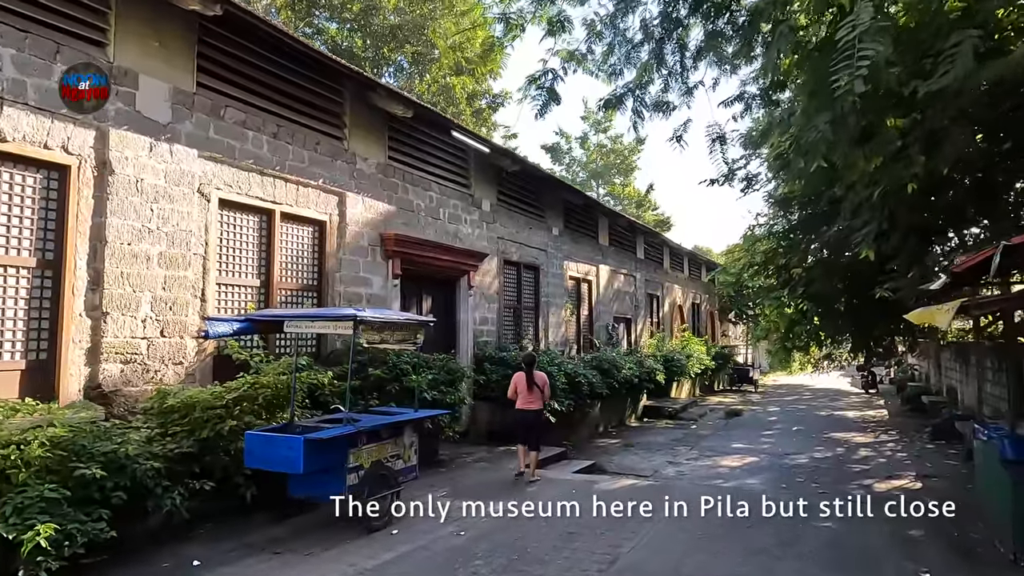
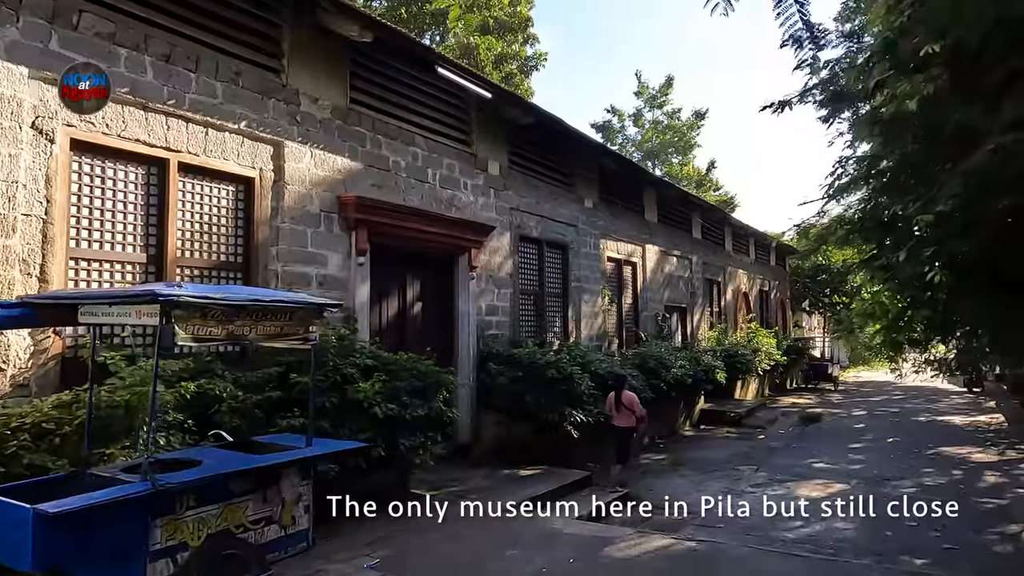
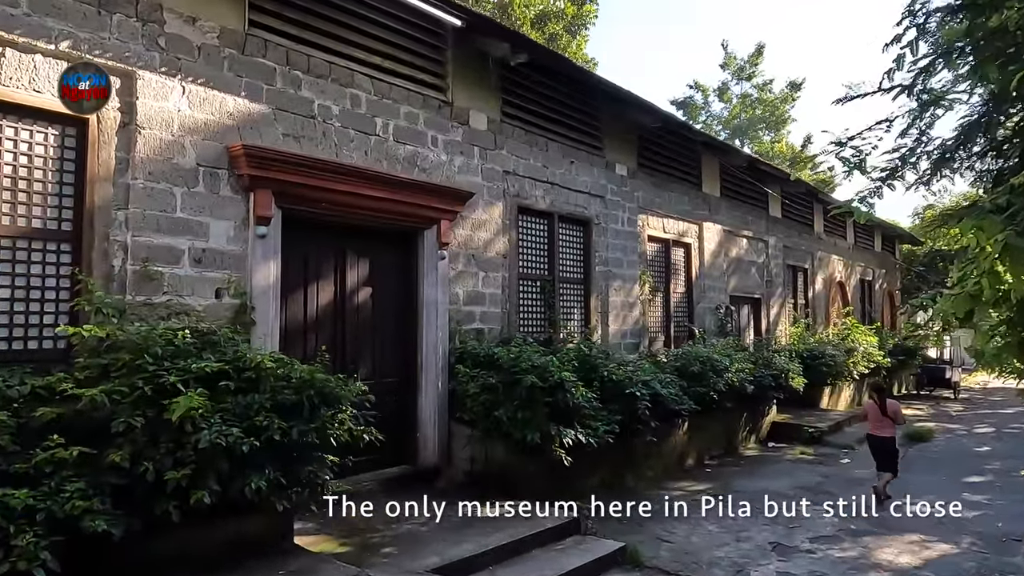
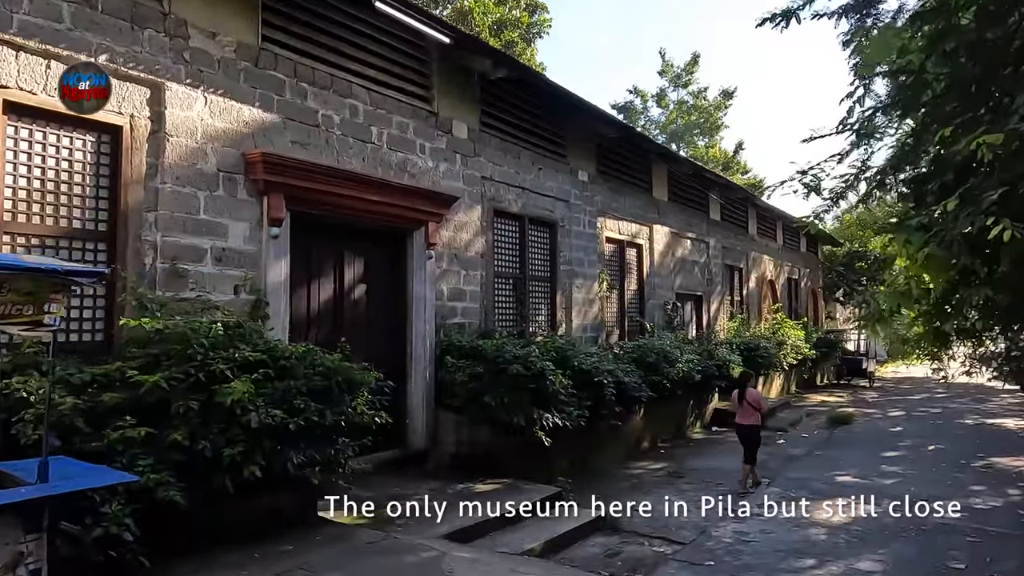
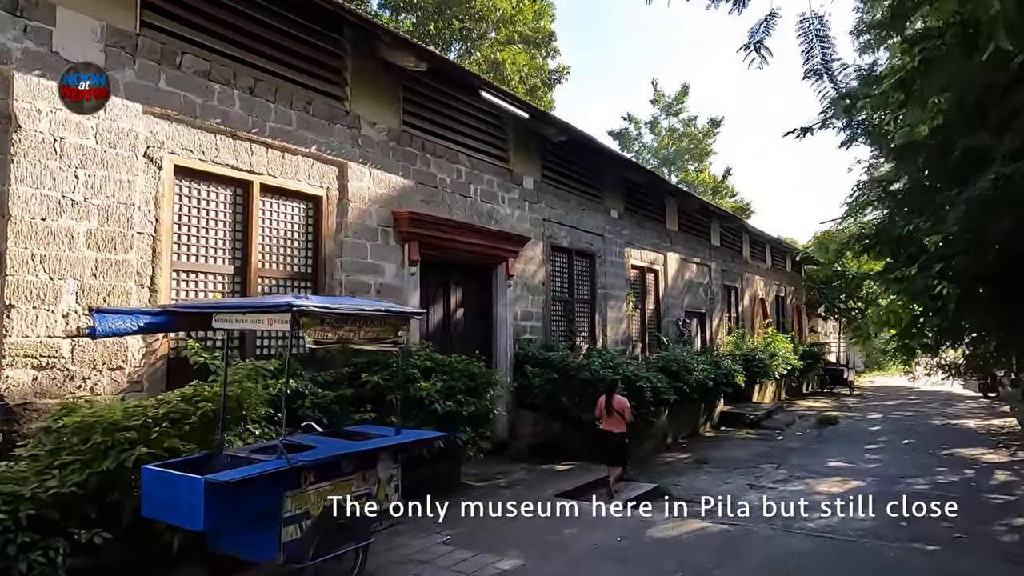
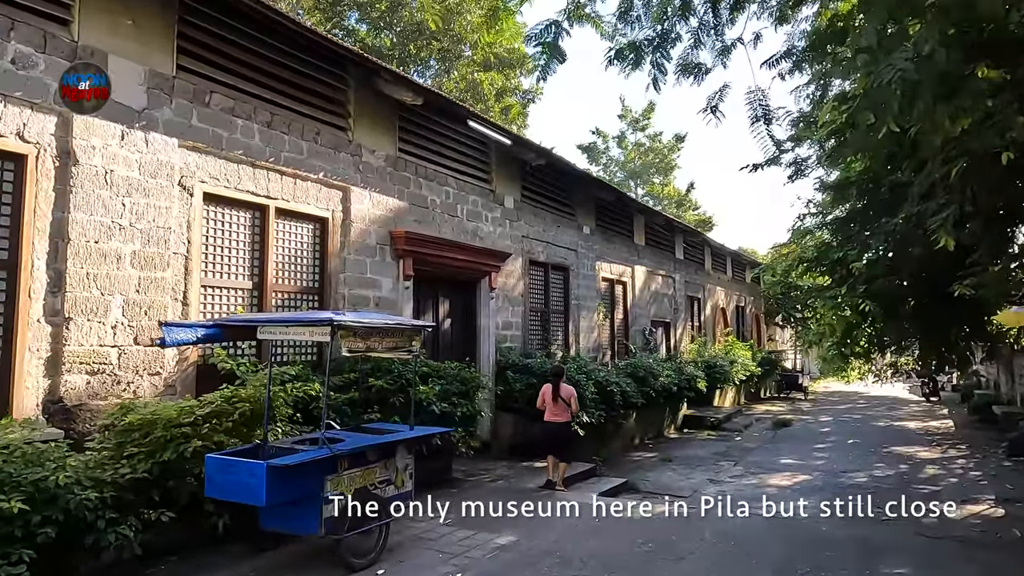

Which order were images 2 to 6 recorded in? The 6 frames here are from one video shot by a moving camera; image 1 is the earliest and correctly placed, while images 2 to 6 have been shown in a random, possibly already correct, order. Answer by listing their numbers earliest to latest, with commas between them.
6, 5, 2, 4, 3
